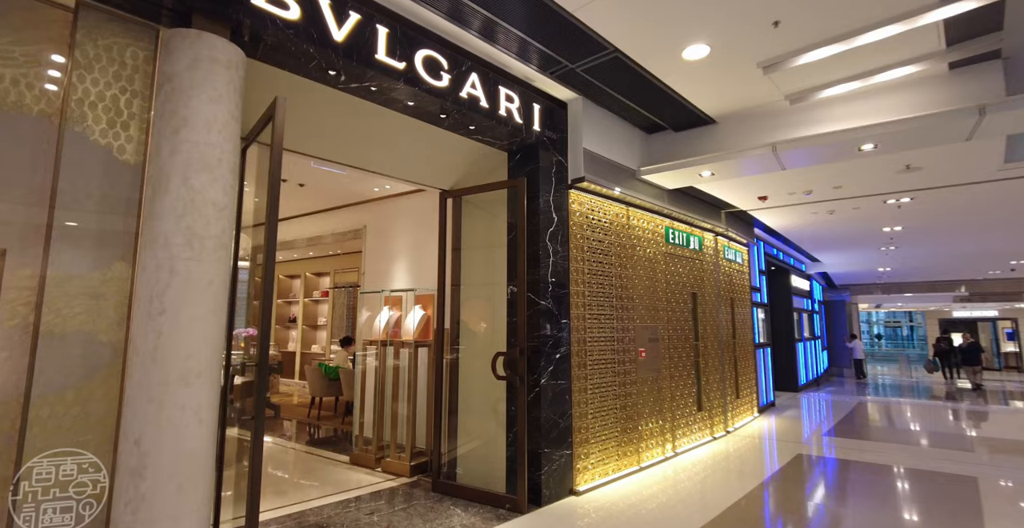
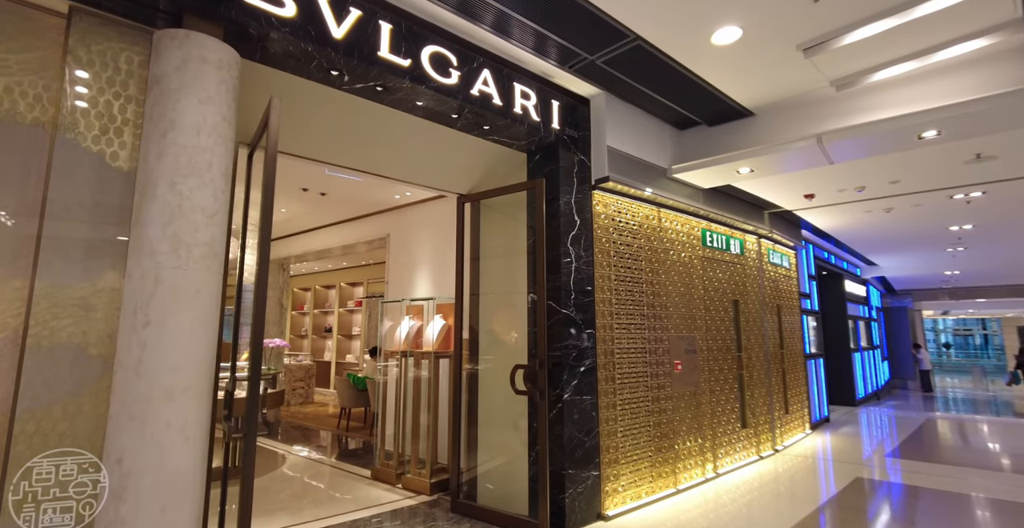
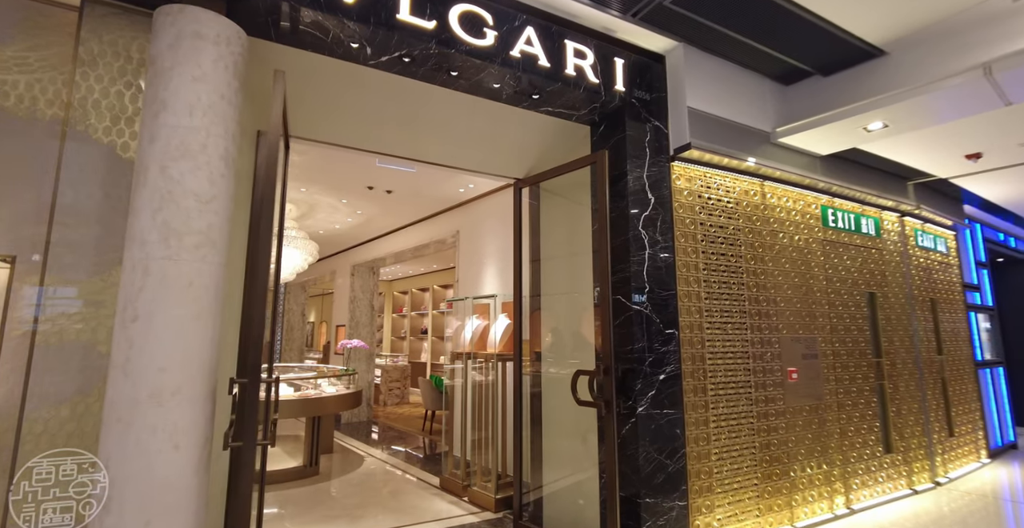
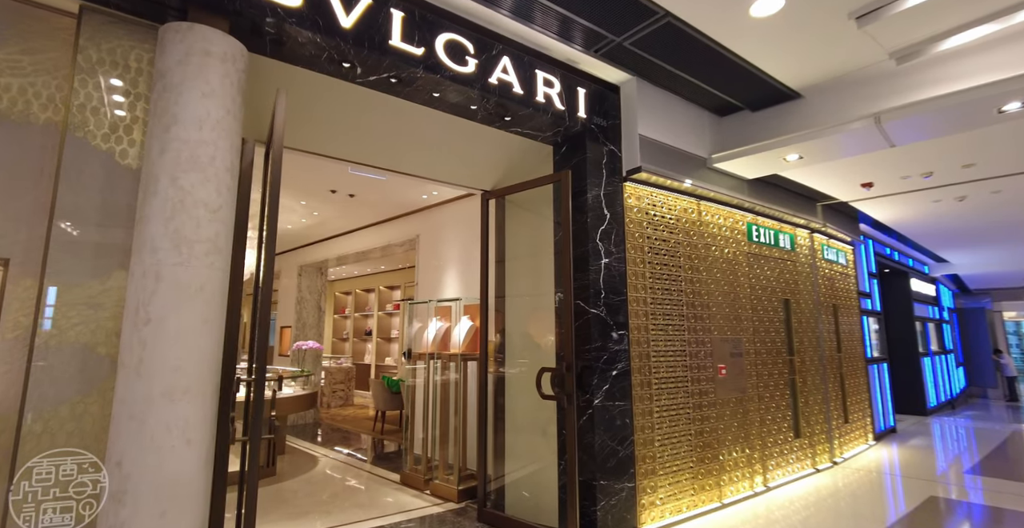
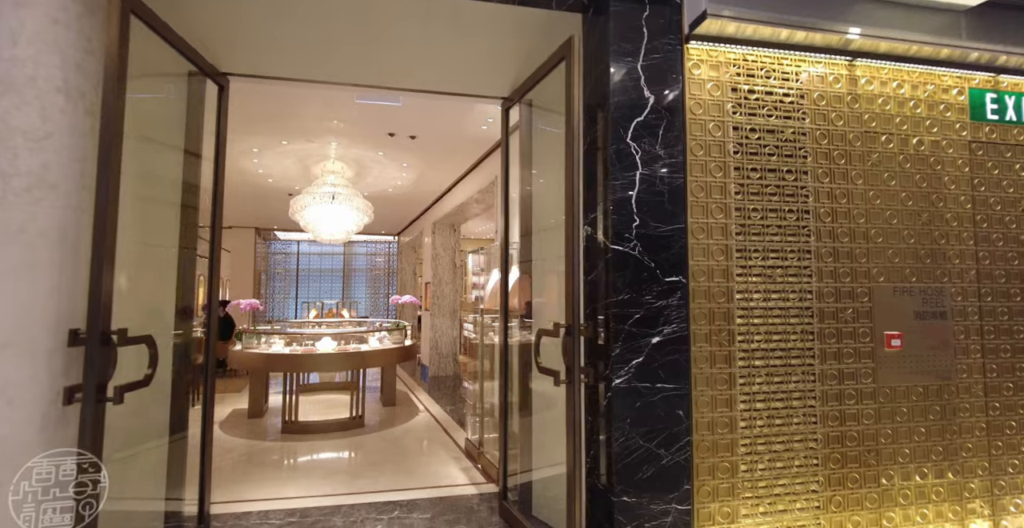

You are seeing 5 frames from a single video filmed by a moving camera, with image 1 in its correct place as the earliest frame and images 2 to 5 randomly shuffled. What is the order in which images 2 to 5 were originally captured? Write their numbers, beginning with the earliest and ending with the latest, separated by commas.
2, 4, 3, 5
